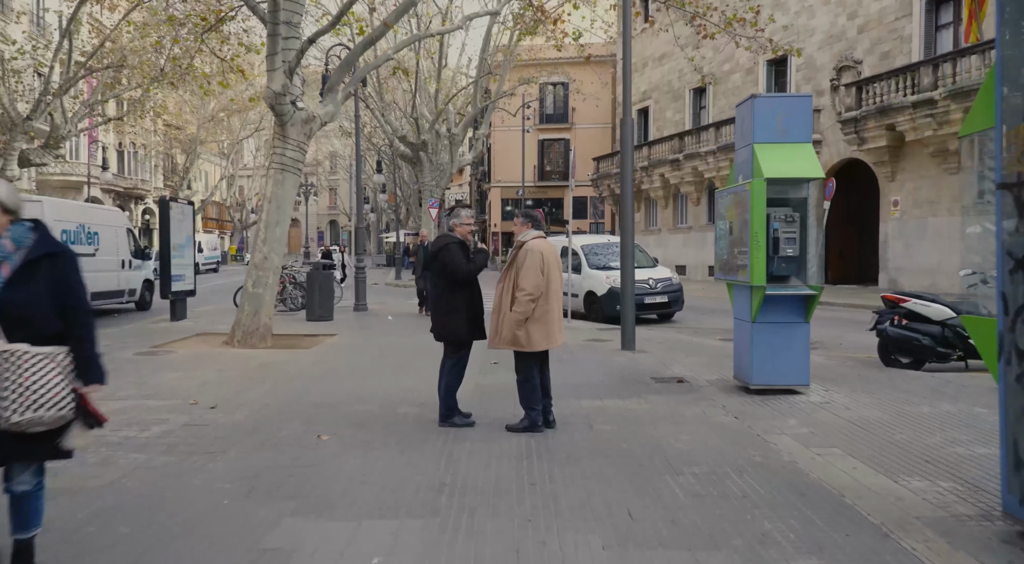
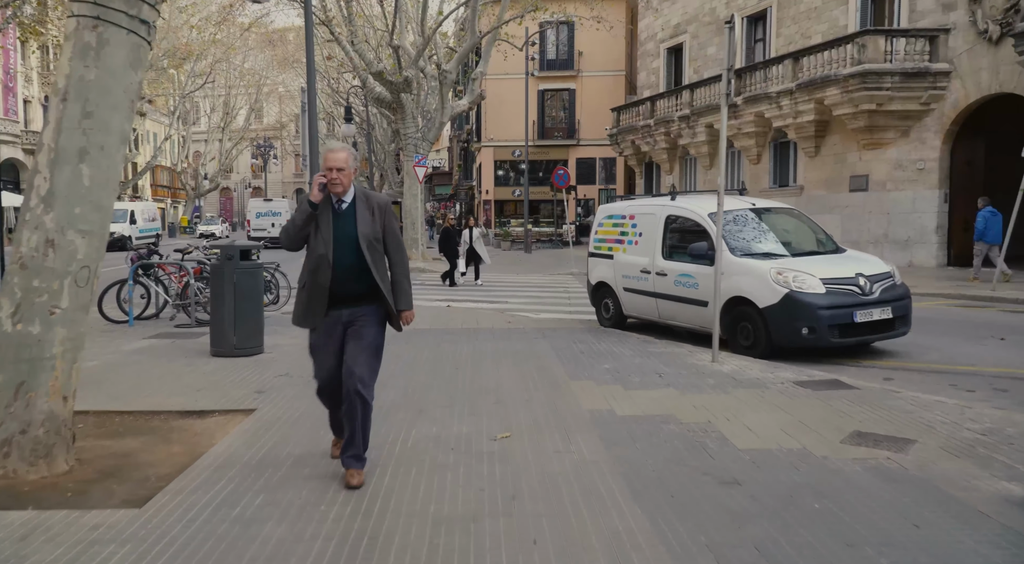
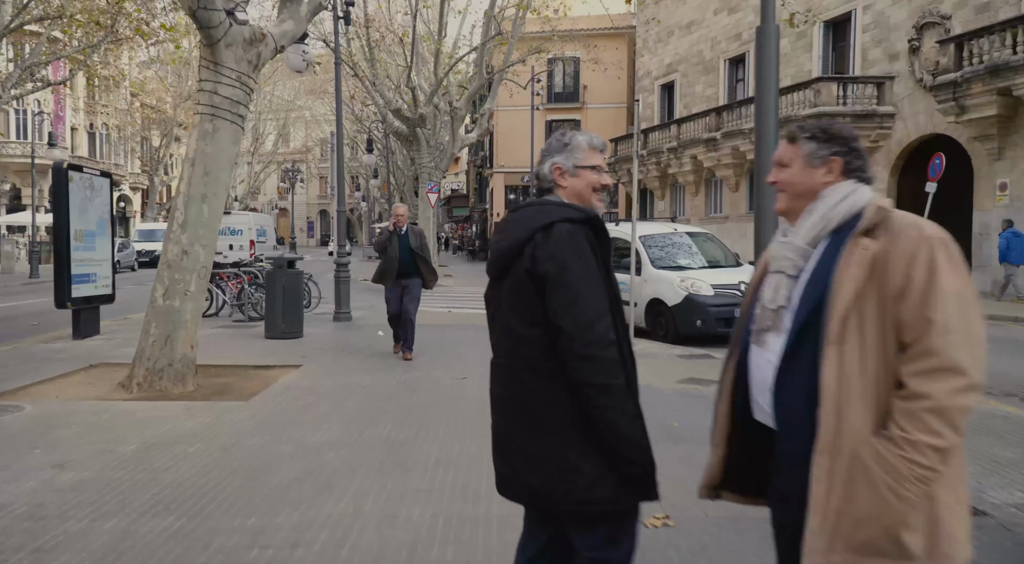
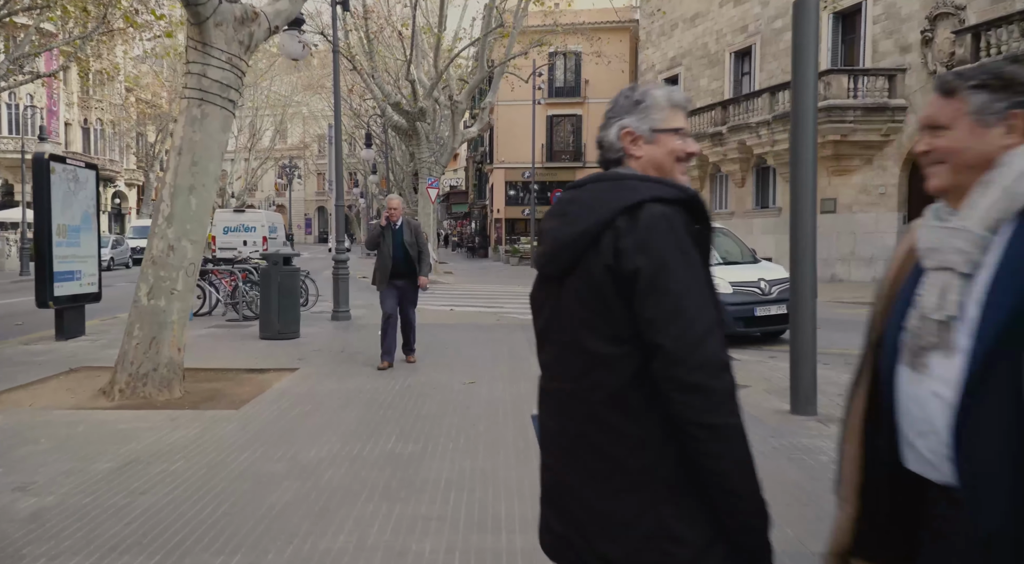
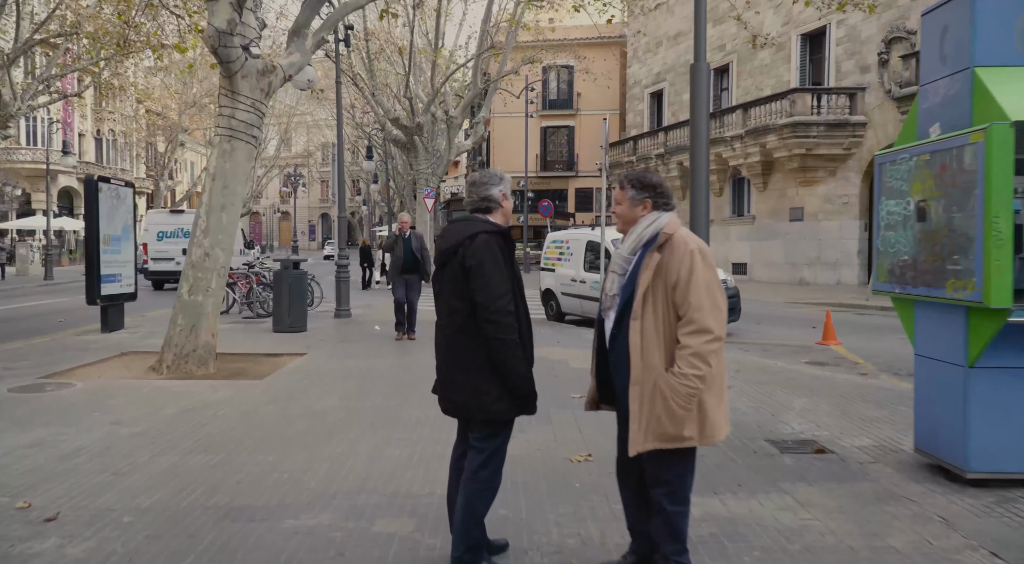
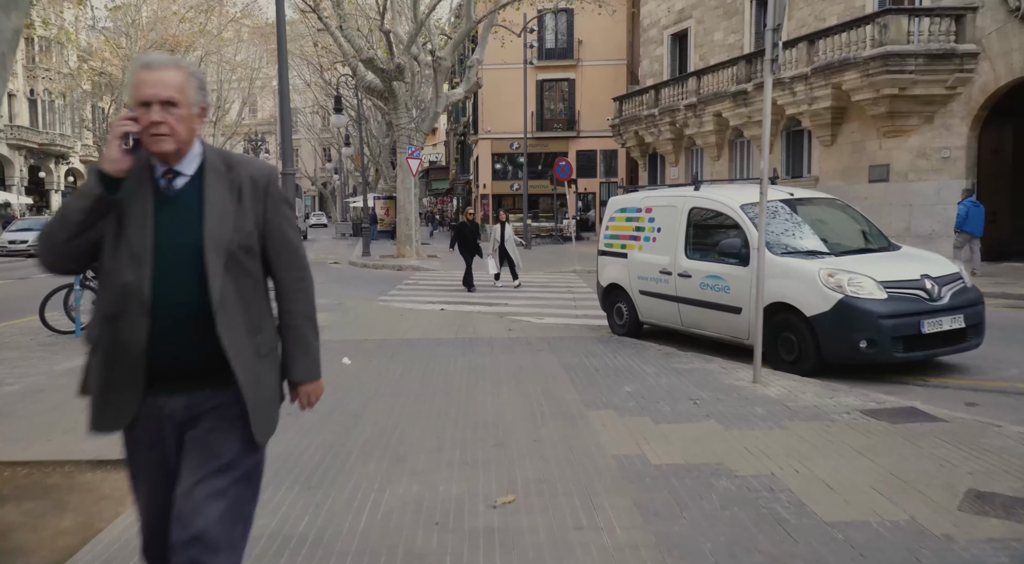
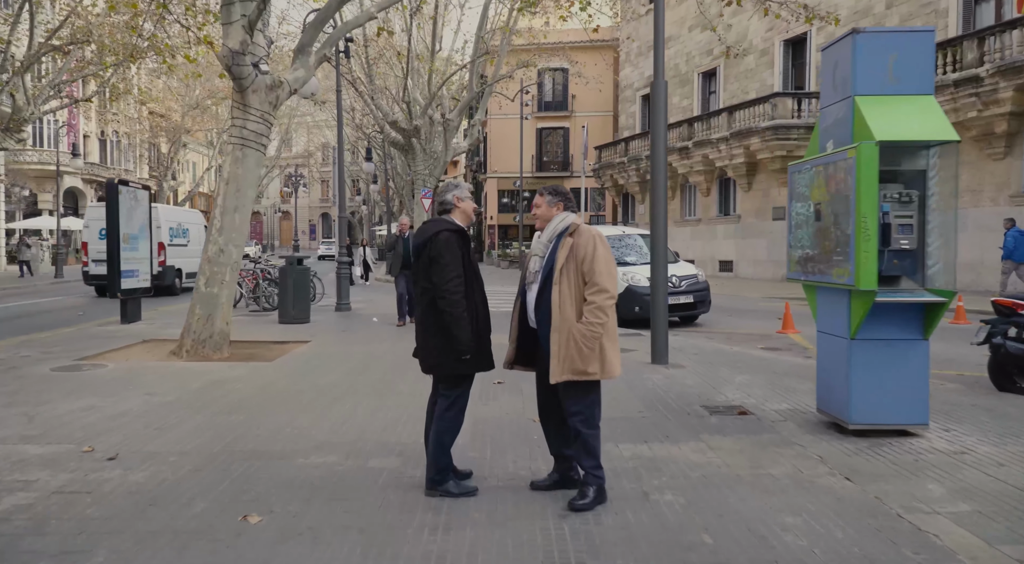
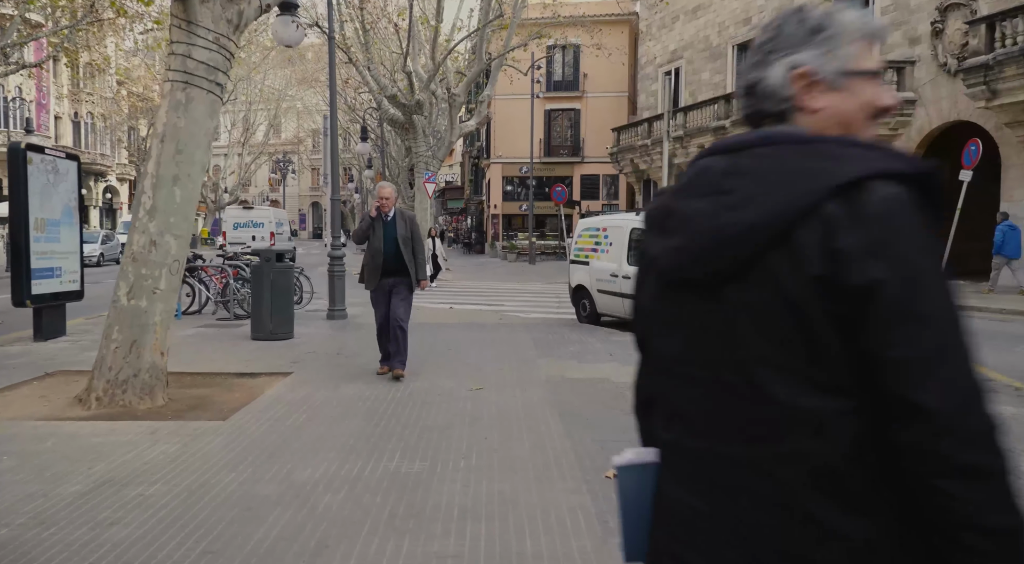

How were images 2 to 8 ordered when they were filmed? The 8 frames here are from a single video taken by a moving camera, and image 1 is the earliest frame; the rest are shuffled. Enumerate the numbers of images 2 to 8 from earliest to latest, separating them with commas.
7, 5, 3, 4, 8, 2, 6
